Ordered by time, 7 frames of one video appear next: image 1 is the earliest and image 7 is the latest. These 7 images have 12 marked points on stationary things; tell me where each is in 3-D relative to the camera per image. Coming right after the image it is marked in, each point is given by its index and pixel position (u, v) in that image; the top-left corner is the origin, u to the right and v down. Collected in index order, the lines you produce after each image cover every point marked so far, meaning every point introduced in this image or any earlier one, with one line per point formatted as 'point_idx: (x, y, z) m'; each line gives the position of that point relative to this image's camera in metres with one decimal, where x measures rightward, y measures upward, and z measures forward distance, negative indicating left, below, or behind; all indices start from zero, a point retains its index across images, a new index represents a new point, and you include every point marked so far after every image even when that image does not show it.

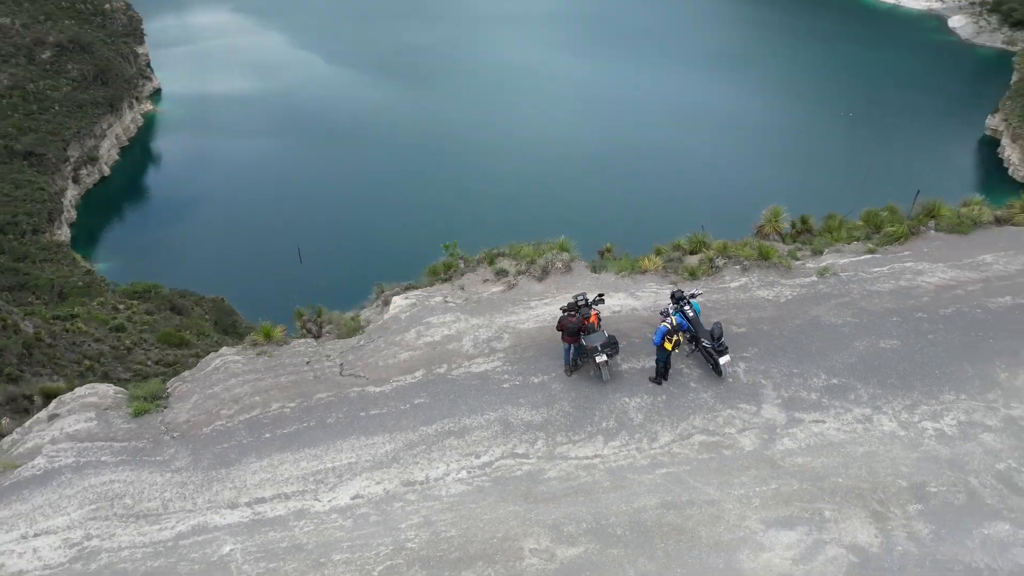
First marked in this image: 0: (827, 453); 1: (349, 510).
0: (+4.3, -2.2, +9.7) m
1: (-2.1, -2.9, +9.6) m
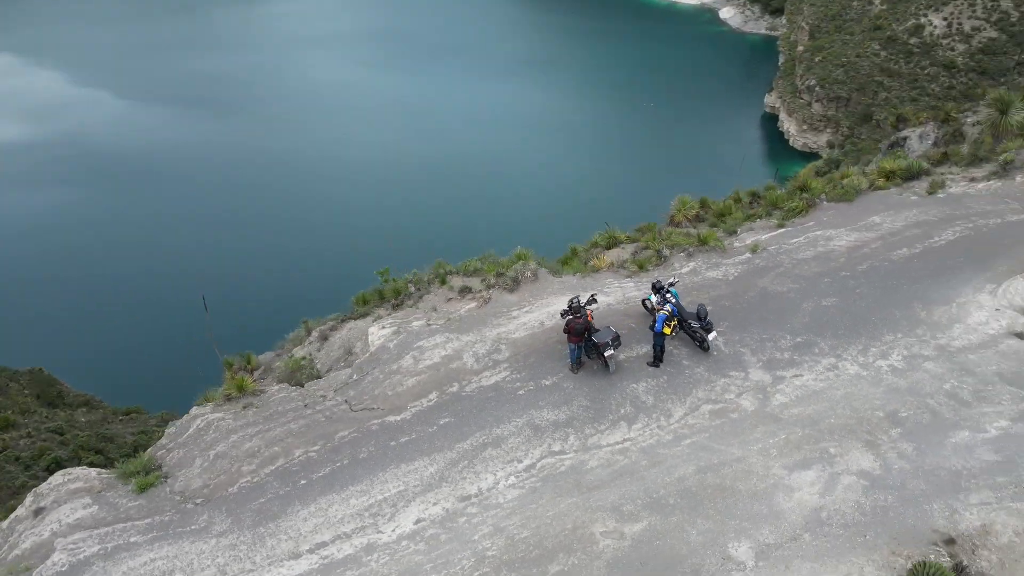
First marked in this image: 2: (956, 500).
0: (+4.8, -1.8, +11.4) m
1: (-1.2, -3.3, +9.9) m
2: (+6.0, -2.9, +9.8) m
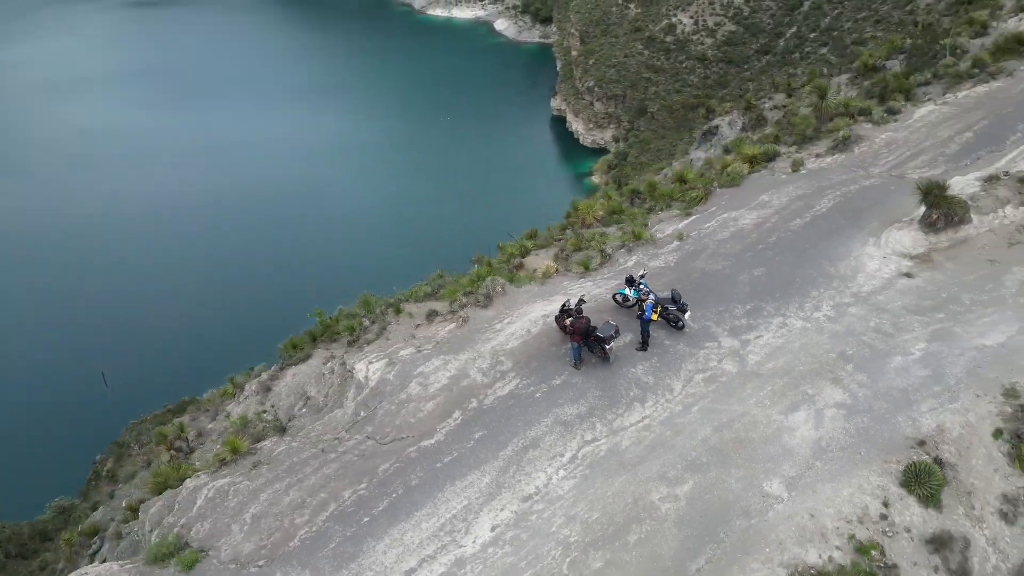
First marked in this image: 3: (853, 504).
0: (+5.0, -1.2, +13.4) m
1: (-0.1, -3.6, +10.5) m
2: (+6.8, -2.0, +12.2) m
3: (+5.0, -3.2, +10.7) m
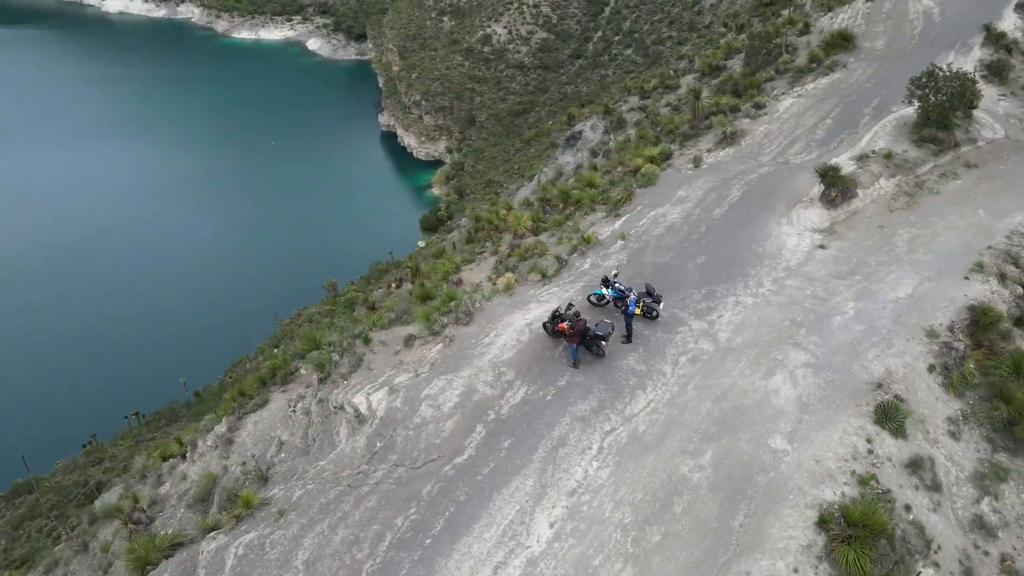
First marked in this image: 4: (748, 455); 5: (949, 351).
0: (+4.9, -0.8, +15.2) m
1: (+0.8, -3.8, +11.3) m
2: (+6.9, -1.4, +14.3) m
3: (+5.7, -2.7, +12.5) m
4: (+4.0, -2.8, +12.4) m
5: (+8.7, -1.2, +14.5) m
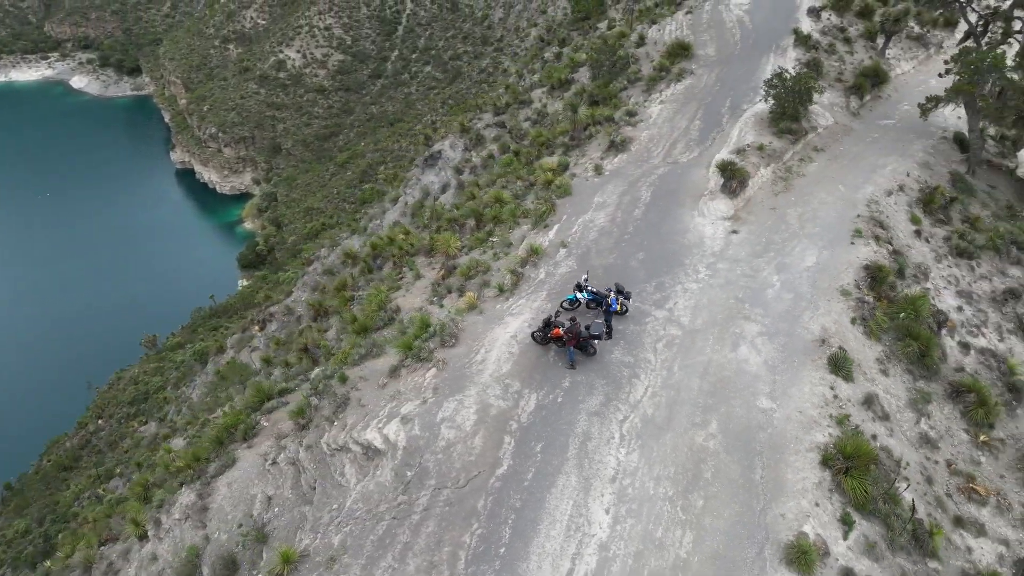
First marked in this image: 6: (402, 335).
0: (+4.4, -0.5, +17.1) m
1: (+1.8, -3.9, +12.4) m
2: (+6.7, -0.8, +16.8) m
3: (+6.1, -2.1, +14.7) m
4: (+4.5, -2.5, +14.2) m
5: (+8.3, -0.4, +17.4) m
6: (-2.6, -1.2, +17.7) m
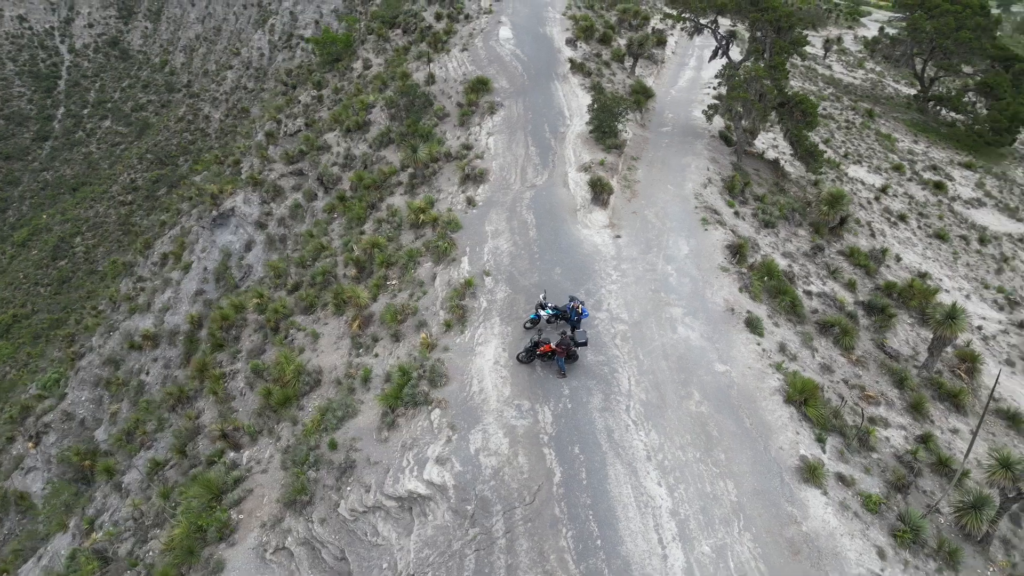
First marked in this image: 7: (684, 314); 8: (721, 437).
0: (+3.2, -0.5, +19.8) m
1: (+3.1, -3.9, +14.4) m
2: (+5.5, -0.3, +20.3) m
3: (+5.9, -1.6, +18.2) m
4: (+4.7, -2.2, +17.1) m
5: (+6.7, +0.4, +21.5) m
6: (-3.3, -2.5, +17.9) m
7: (+4.6, -0.7, +19.6) m
8: (+4.4, -3.2, +15.6) m
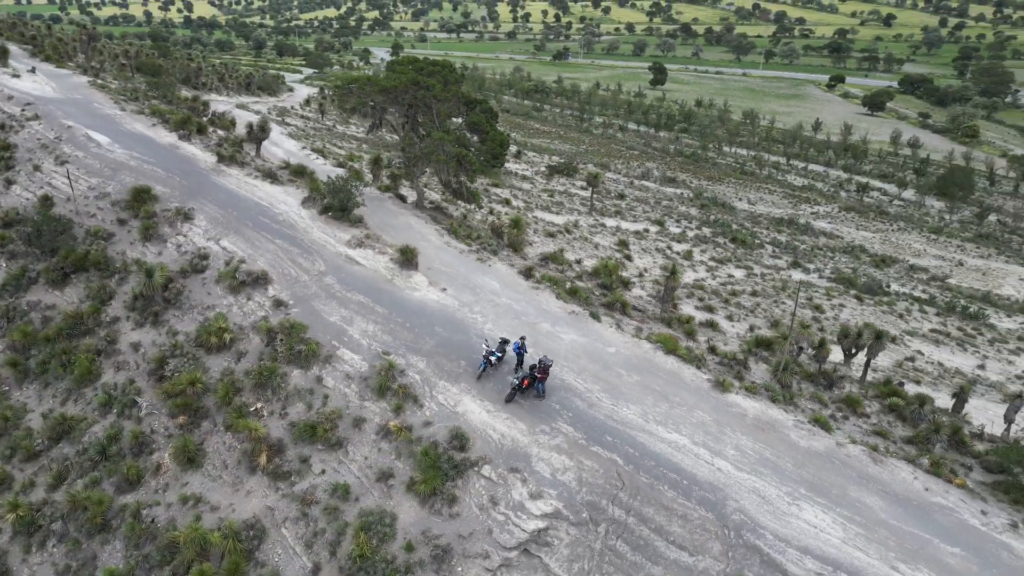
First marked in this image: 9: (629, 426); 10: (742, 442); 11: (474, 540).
0: (+0.1, -1.5, +23.7) m
1: (+4.4, -3.8, +19.7) m
2: (+1.3, -0.8, +25.5) m
3: (+3.4, -1.5, +24.2) m
4: (+3.3, -2.3, +22.7) m
5: (+1.3, -0.1, +27.1) m
6: (-2.8, -4.9, +18.2) m
7: (+1.3, -1.3, +24.4) m
8: (+4.4, -3.0, +21.4) m
9: (+3.2, -3.7, +19.5) m
10: (+6.1, -4.1, +19.4) m
11: (-1.0, -5.8, +16.9) m
